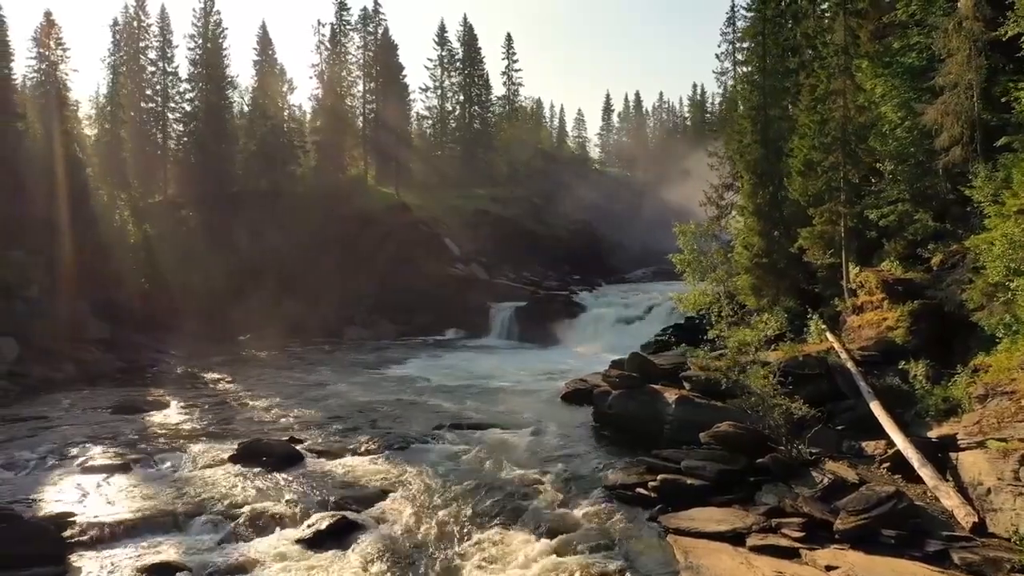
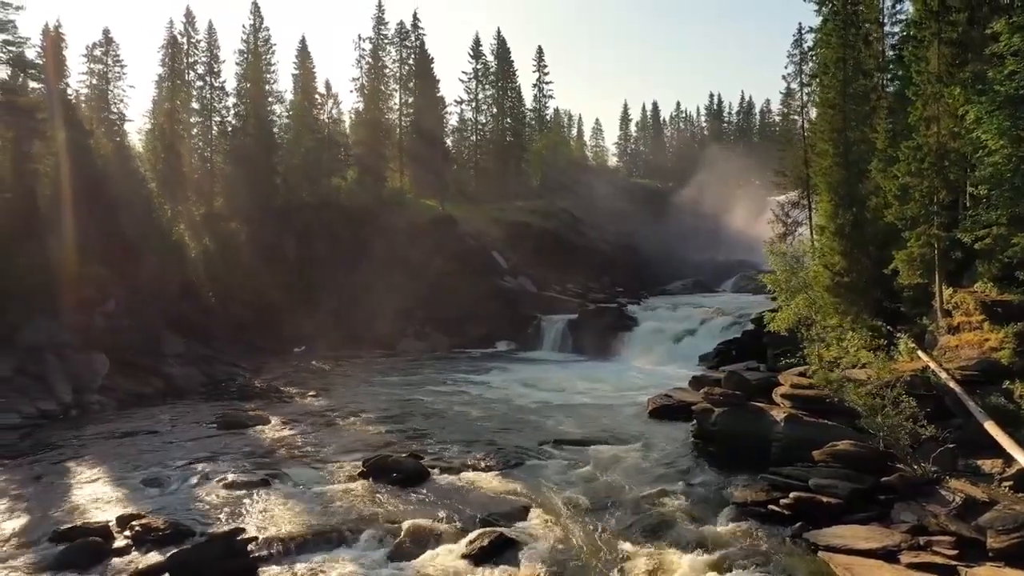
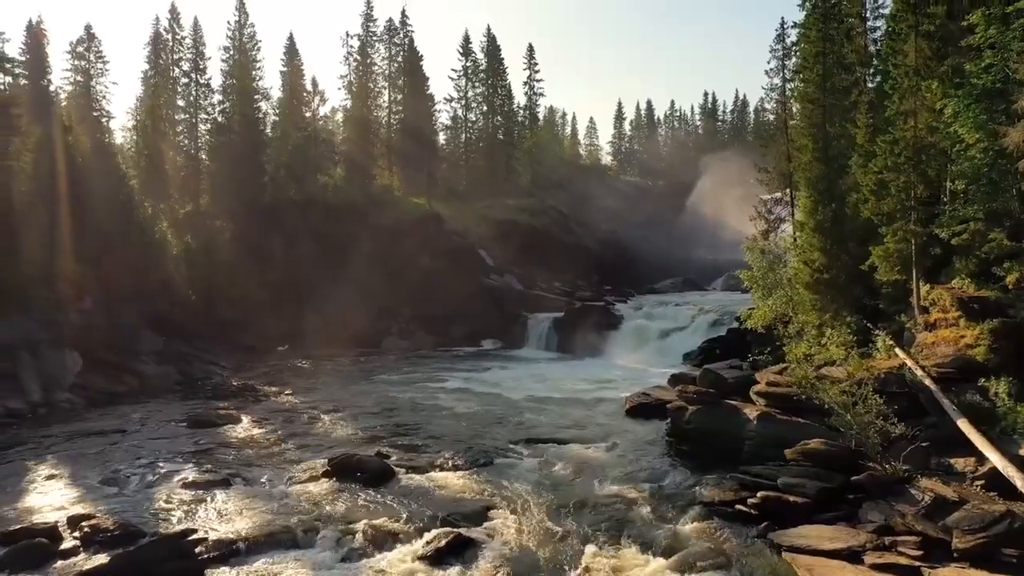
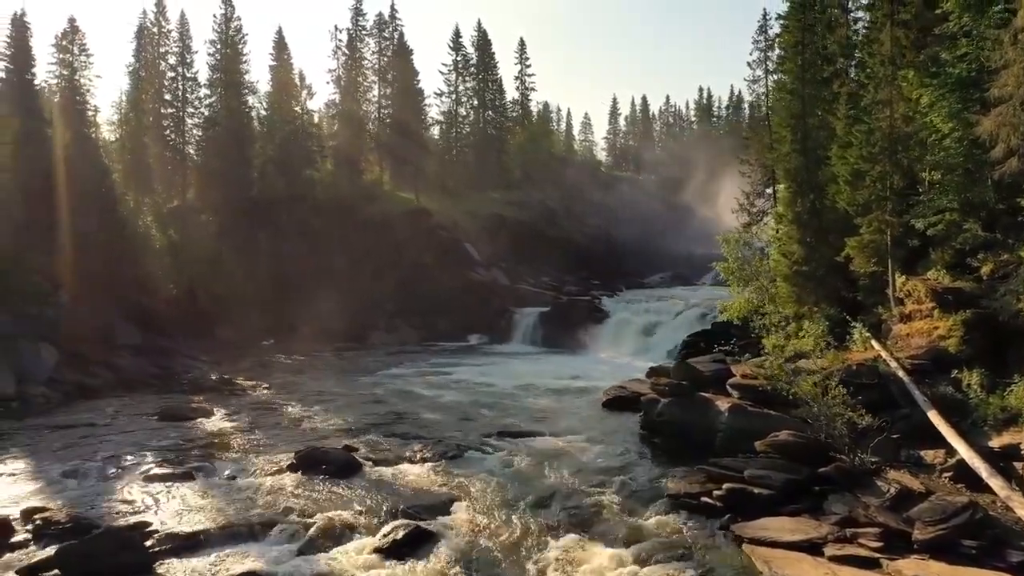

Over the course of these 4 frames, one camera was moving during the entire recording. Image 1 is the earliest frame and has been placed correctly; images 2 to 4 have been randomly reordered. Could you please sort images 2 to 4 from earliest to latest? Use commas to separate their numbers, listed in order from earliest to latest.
4, 3, 2
